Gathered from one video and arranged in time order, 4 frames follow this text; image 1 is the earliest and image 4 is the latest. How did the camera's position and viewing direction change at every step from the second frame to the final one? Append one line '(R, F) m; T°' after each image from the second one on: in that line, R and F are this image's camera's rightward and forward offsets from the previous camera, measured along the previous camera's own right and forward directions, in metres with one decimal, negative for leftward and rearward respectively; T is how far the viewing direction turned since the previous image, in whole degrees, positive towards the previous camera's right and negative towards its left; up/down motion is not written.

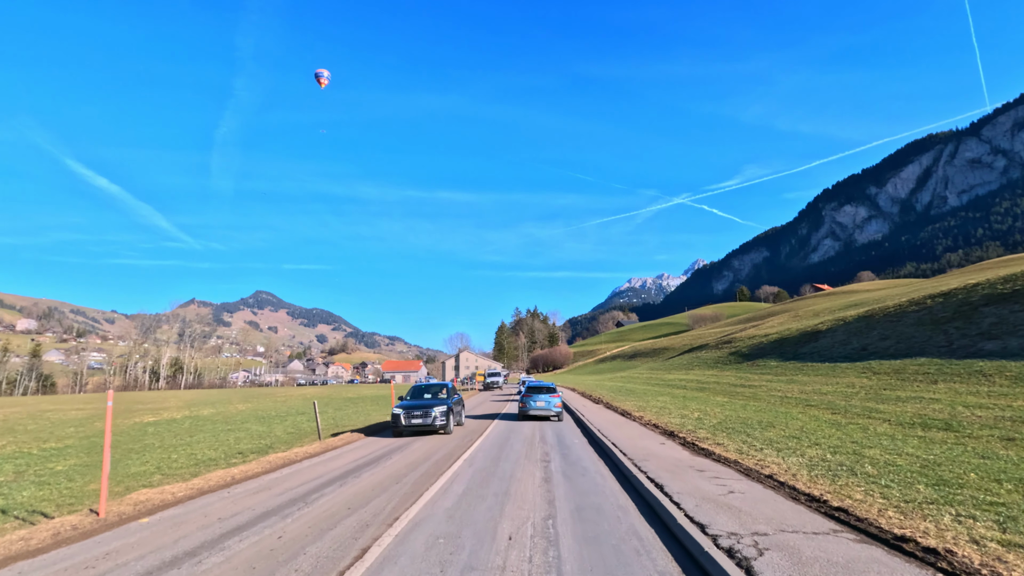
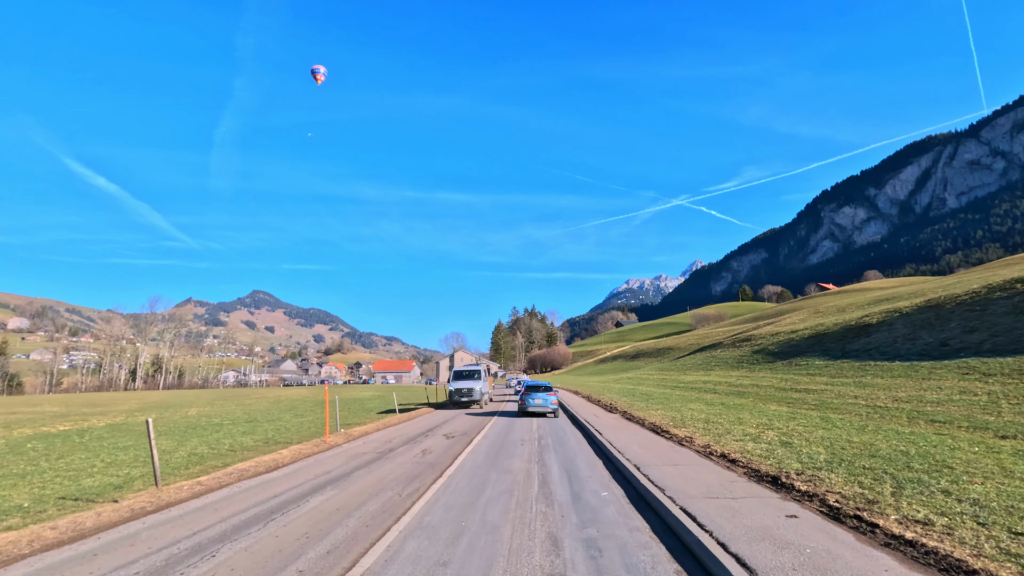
(+0.3, +6.0) m; 0°
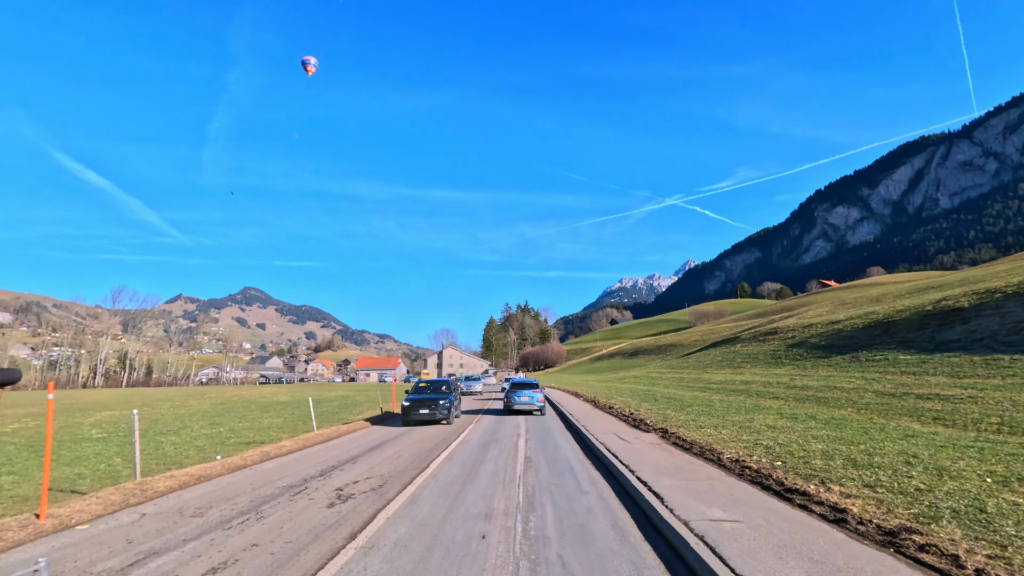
(+0.5, +7.7) m; +1°
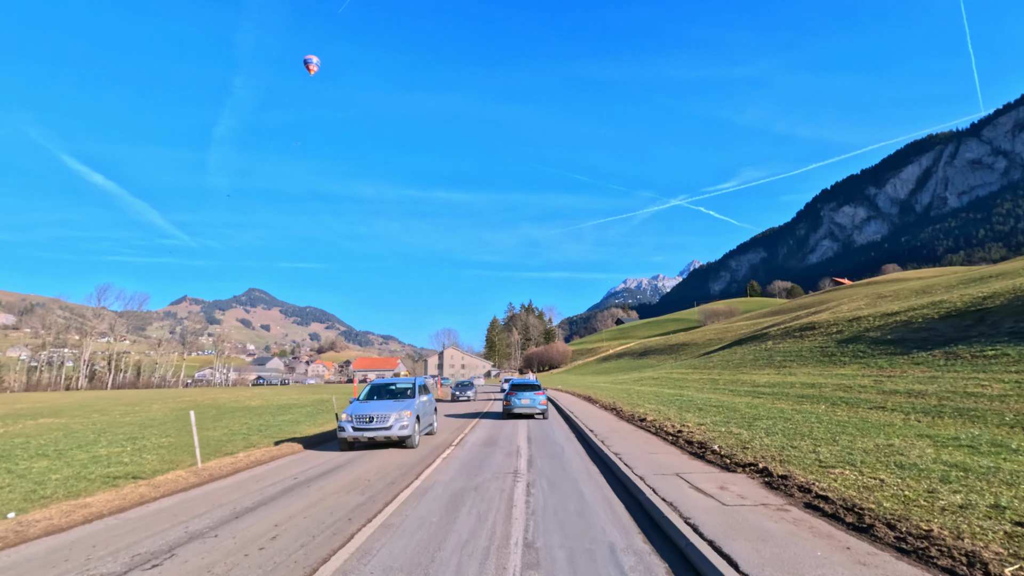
(+0.2, +5.5) m; 0°
